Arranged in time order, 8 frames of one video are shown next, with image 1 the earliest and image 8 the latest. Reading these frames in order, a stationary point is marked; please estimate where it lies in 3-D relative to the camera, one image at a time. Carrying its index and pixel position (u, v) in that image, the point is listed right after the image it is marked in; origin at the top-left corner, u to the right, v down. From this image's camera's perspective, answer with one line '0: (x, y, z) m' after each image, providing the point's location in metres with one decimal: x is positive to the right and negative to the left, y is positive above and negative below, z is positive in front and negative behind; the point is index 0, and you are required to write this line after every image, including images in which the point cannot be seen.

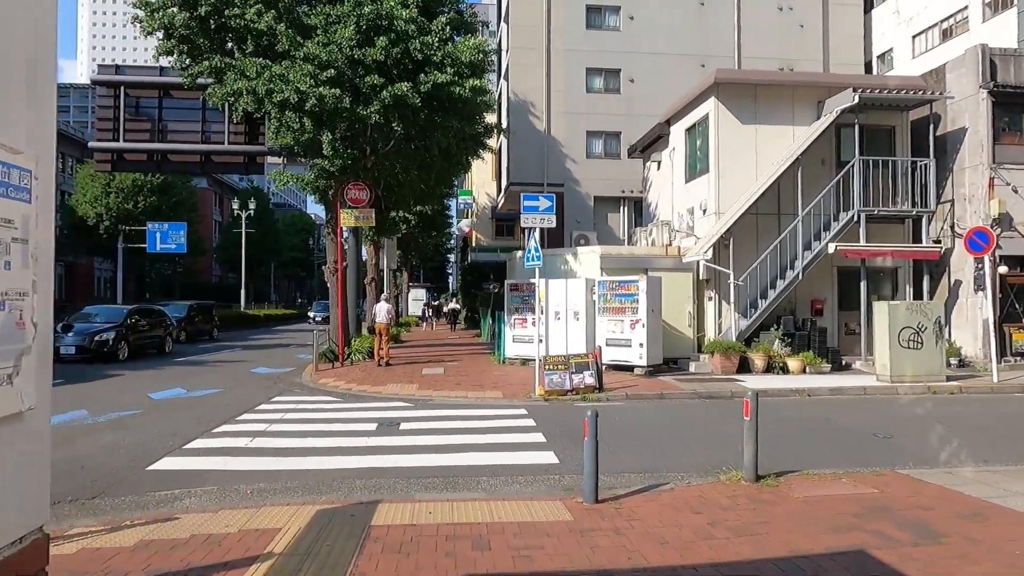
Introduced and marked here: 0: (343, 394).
0: (-3.7, -2.3, +14.6) m
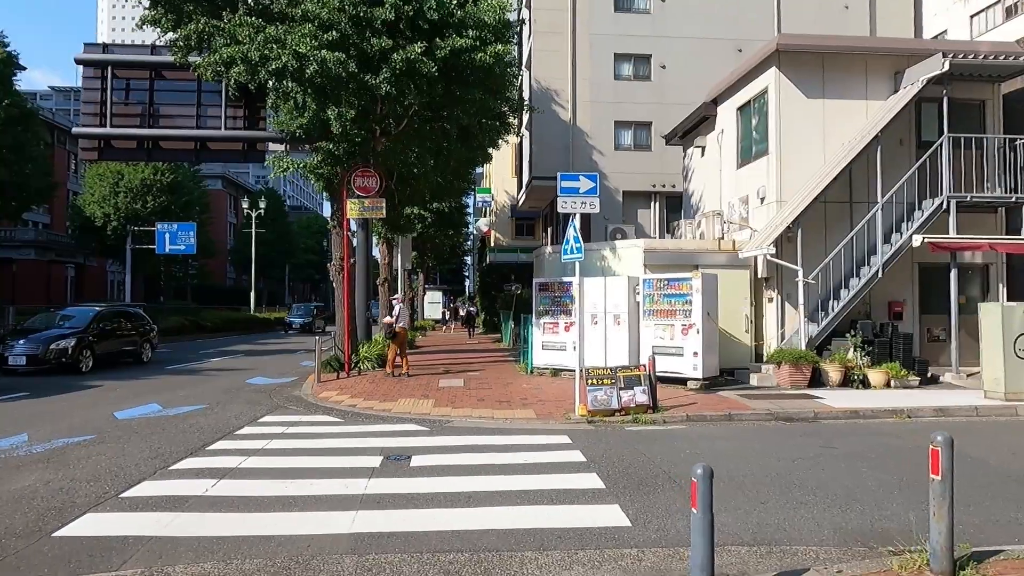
0: (-3.1, -2.3, +12.4) m
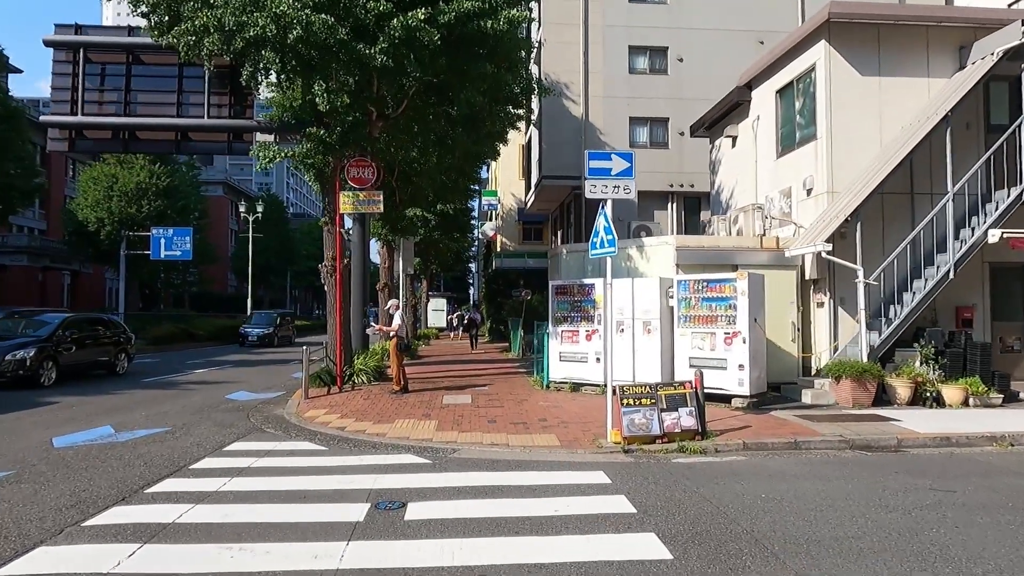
0: (-2.8, -2.3, +10.5) m
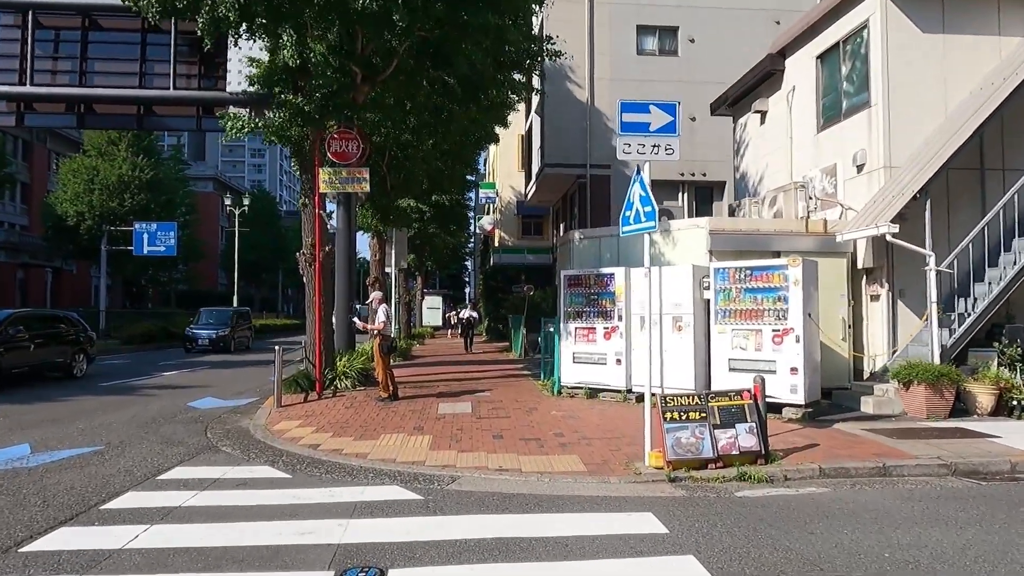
0: (-2.7, -2.1, +8.5) m
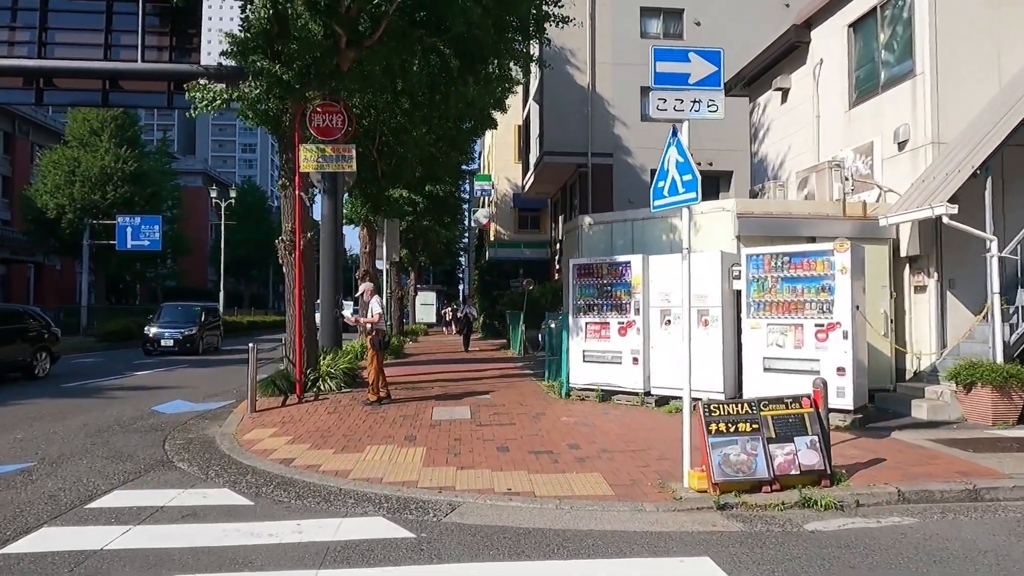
0: (-2.6, -2.0, +7.2) m
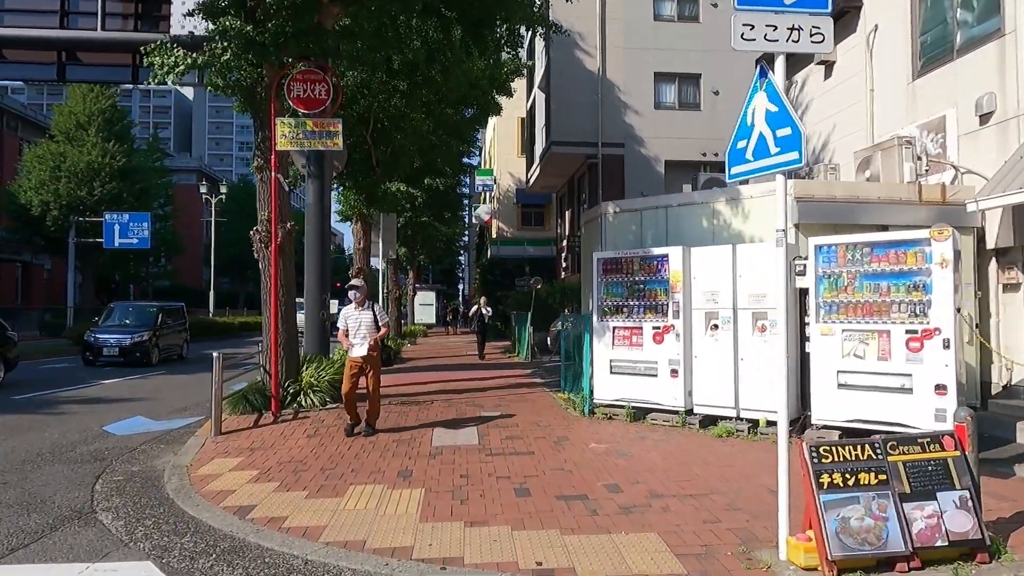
0: (-2.4, -1.9, +5.5) m
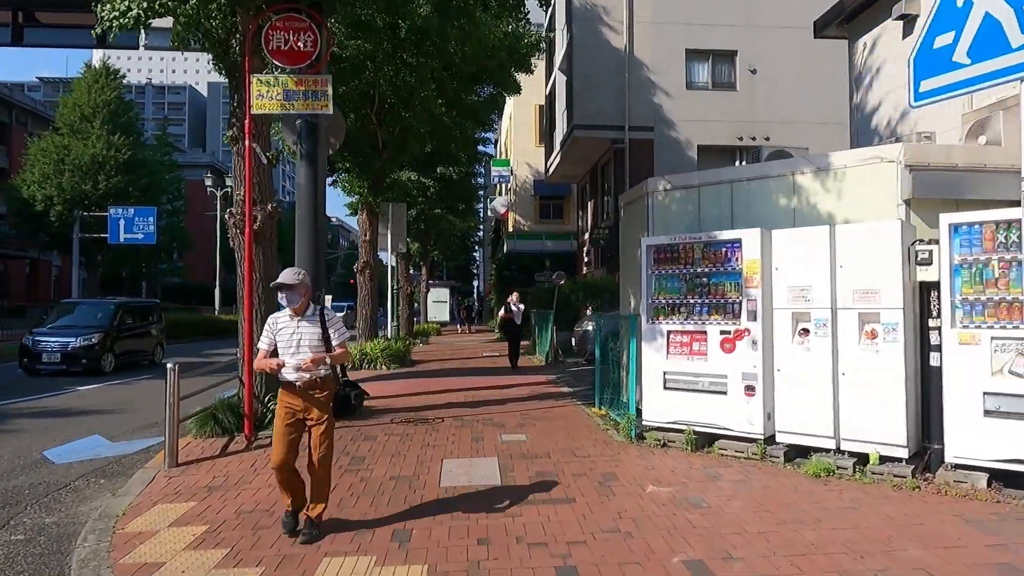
0: (-2.2, -1.9, +3.7) m
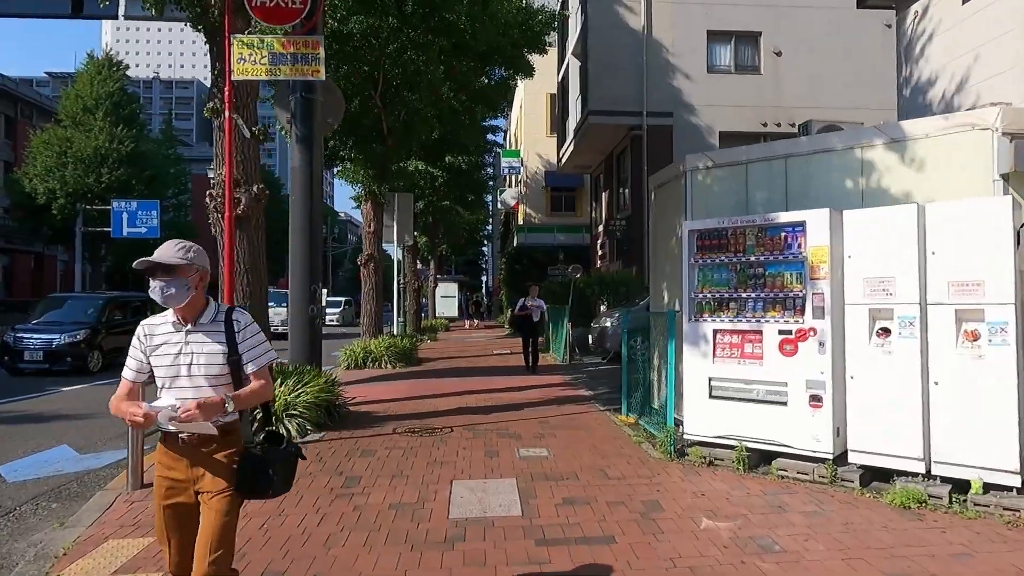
0: (-2.0, -1.9, +2.6) m
